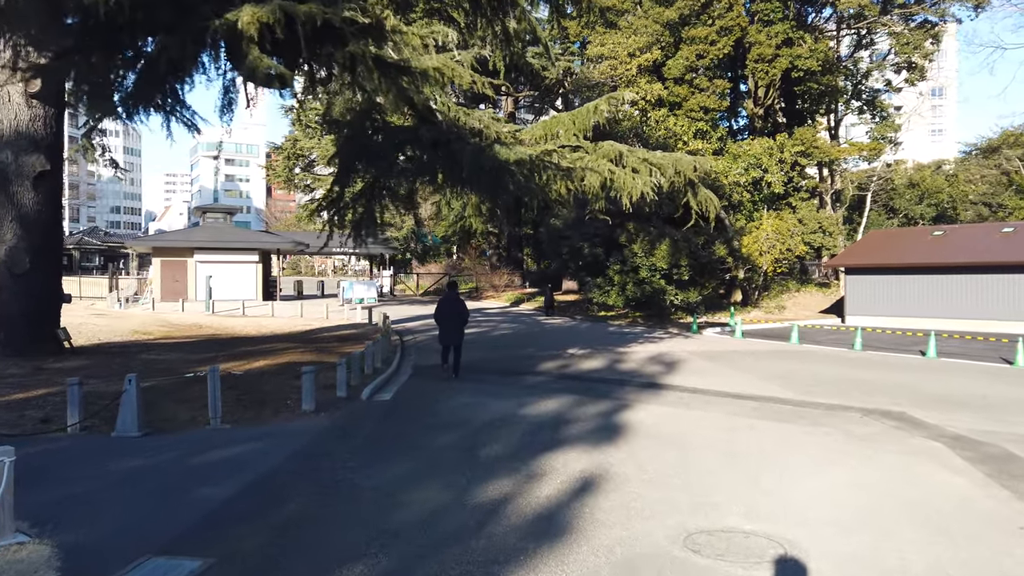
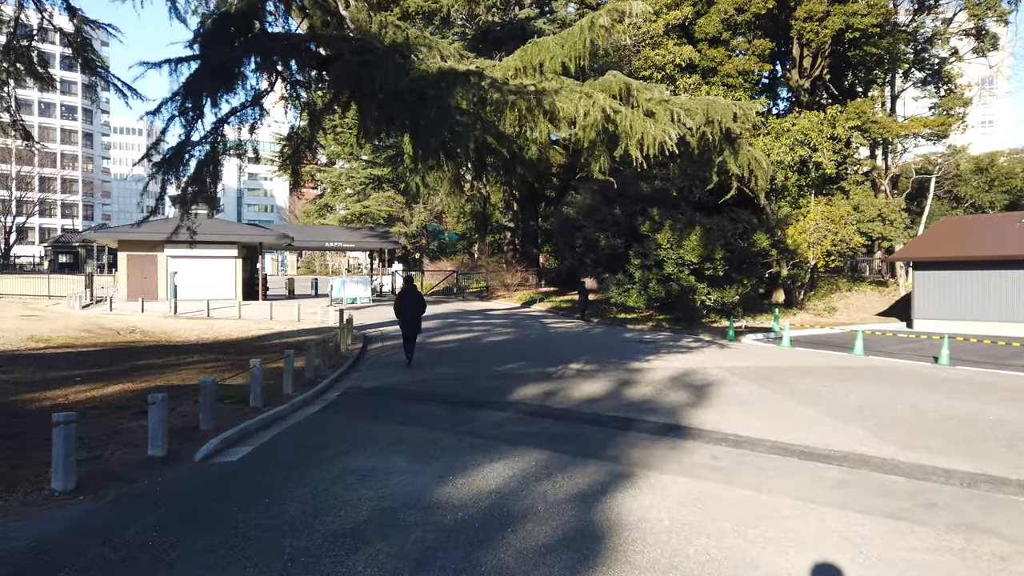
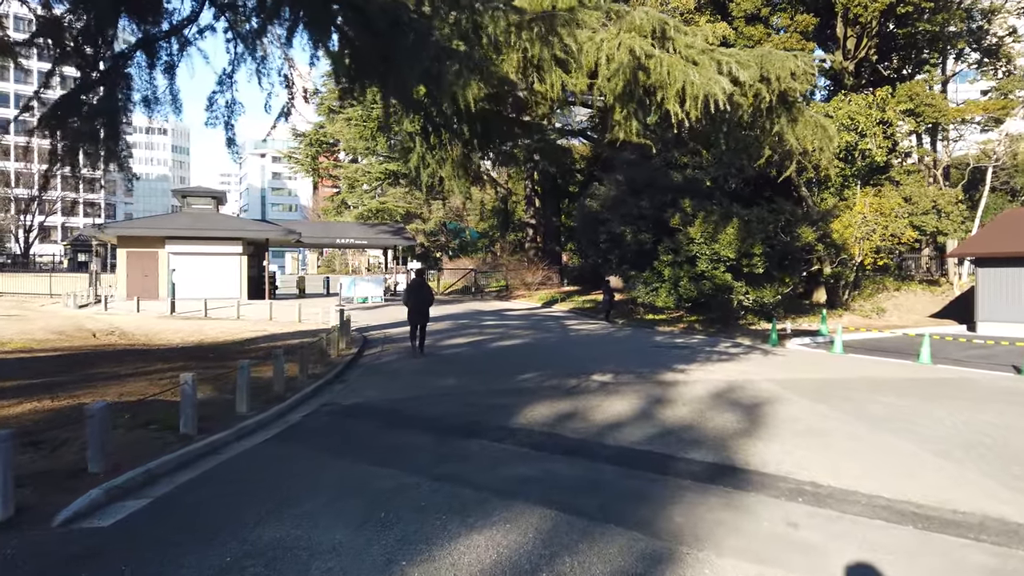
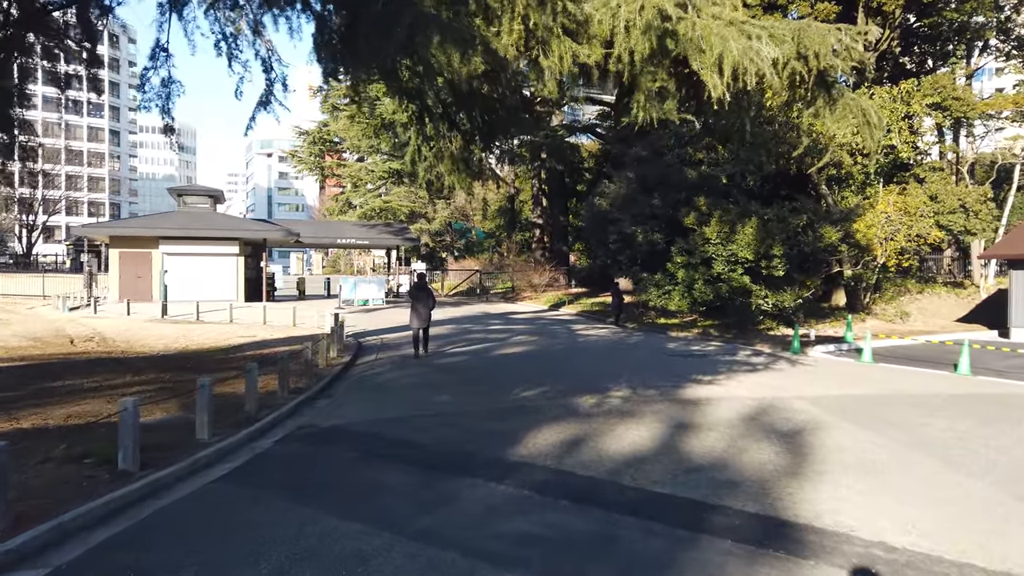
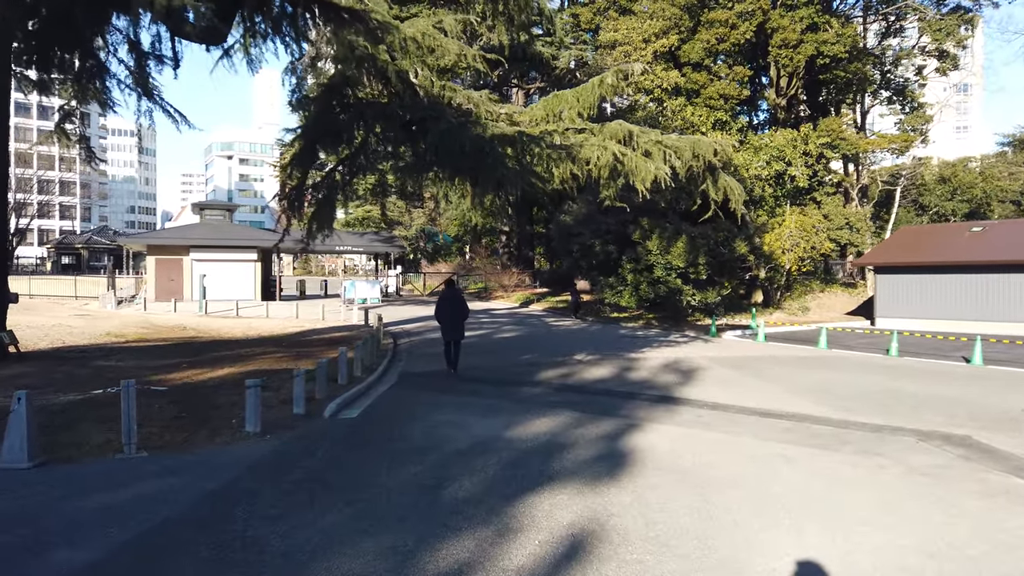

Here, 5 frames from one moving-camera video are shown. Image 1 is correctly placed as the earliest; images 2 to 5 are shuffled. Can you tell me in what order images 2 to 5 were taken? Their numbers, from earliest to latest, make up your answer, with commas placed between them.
5, 2, 3, 4
